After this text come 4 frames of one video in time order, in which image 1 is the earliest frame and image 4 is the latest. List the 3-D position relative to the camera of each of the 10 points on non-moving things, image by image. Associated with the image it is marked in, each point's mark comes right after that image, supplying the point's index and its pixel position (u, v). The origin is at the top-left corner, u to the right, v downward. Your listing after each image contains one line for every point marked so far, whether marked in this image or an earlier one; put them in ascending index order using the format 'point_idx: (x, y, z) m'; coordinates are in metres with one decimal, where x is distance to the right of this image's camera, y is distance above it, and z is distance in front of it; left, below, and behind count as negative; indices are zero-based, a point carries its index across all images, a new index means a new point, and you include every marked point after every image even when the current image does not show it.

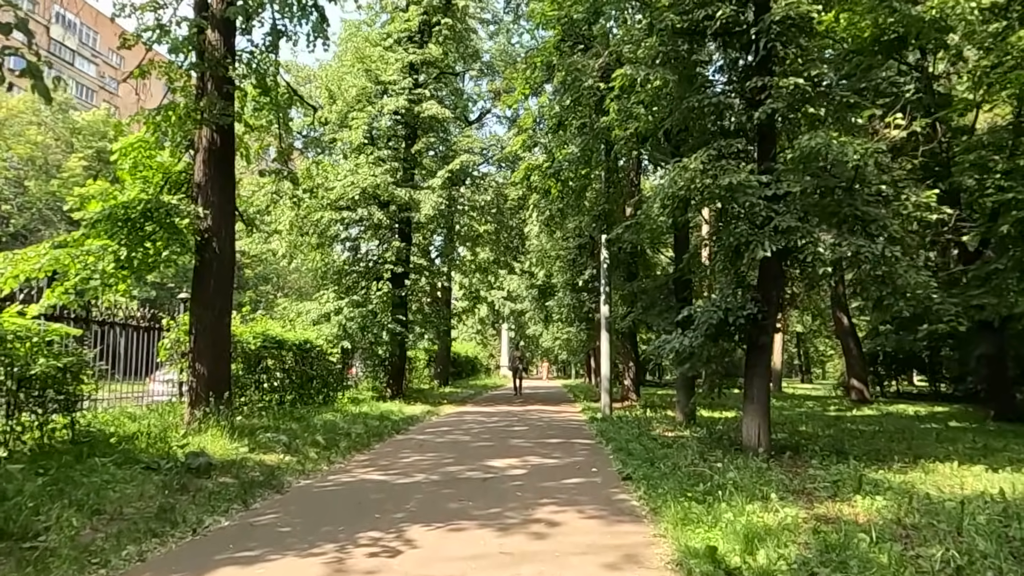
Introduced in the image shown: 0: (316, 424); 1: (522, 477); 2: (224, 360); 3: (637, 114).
0: (-3.1, -2.1, +12.3) m
1: (+0.1, -1.9, +8.0) m
2: (-4.1, -1.0, +11.3) m
3: (+2.0, +2.7, +12.3) m
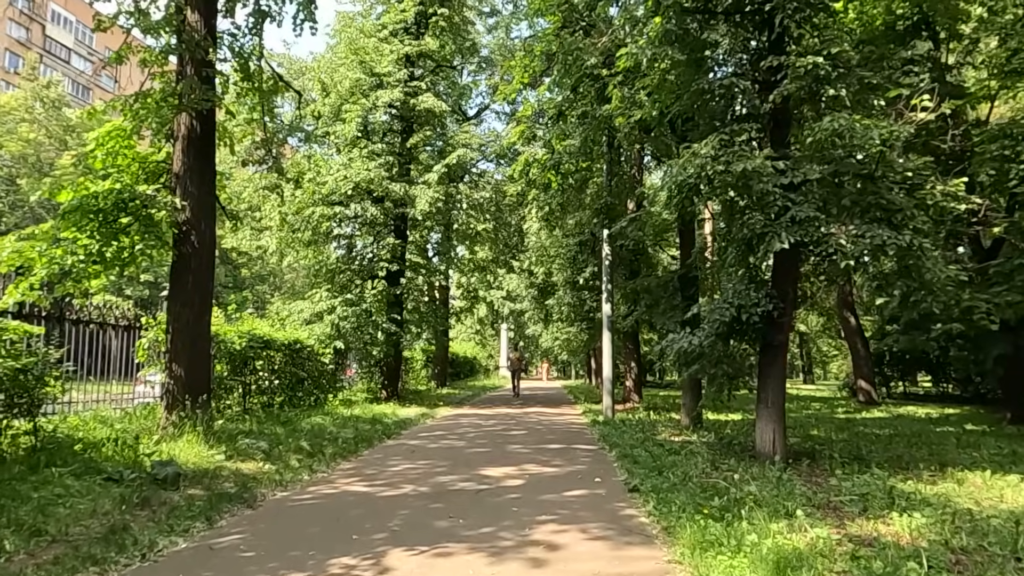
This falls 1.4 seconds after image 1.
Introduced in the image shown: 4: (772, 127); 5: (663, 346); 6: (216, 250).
0: (-3.1, -2.1, +11.7) m
1: (+0.1, -1.9, +7.4) m
2: (-4.2, -1.0, +10.6) m
3: (+1.9, +2.8, +11.6) m
4: (+3.2, +2.0, +9.7) m
5: (+2.0, -0.8, +10.4) m
6: (-4.1, +0.5, +10.9) m
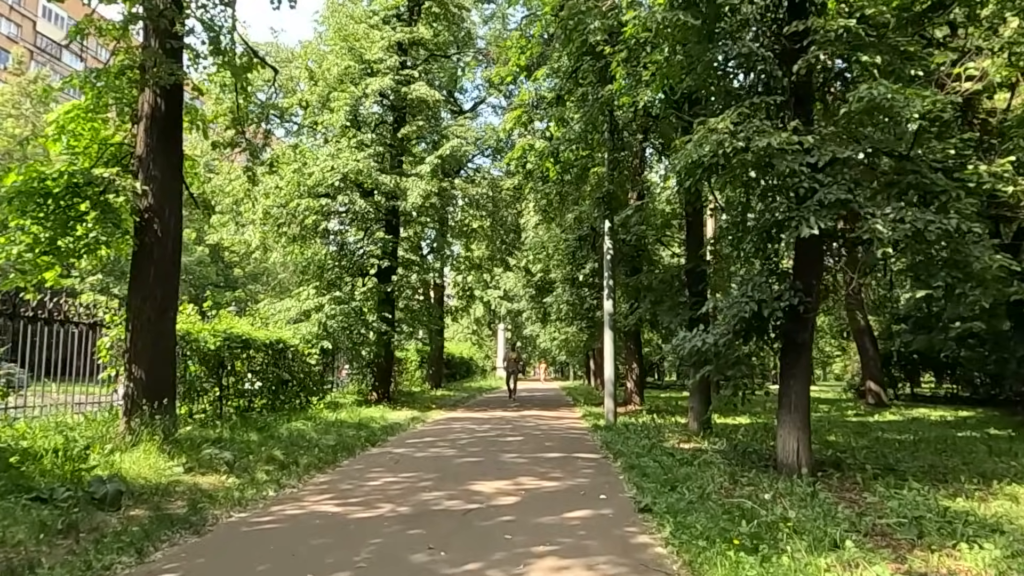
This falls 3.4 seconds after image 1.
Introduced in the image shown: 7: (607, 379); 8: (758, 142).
0: (-3.2, -2.0, +10.7) m
1: (0.0, -1.8, +6.4) m
2: (-4.2, -0.9, +9.6) m
3: (+1.9, +2.9, +10.6) m
4: (+3.2, +2.1, +8.8) m
5: (+1.9, -0.7, +9.4) m
6: (-4.2, +0.6, +9.9) m
7: (+1.9, -1.8, +15.5) m
8: (+2.4, +1.4, +7.6) m
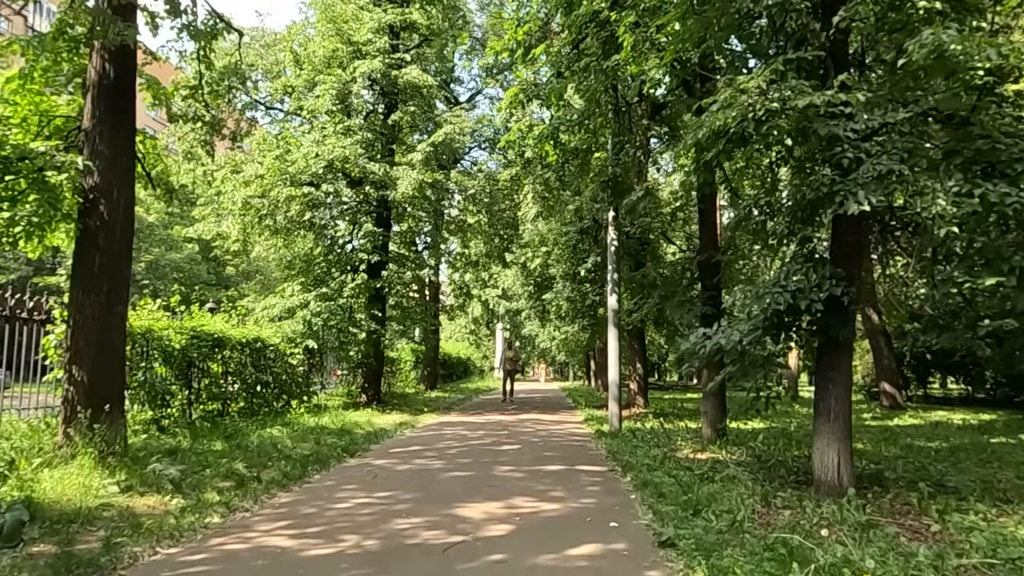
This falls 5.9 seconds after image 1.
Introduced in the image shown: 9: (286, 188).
0: (-3.2, -1.9, +9.5) m
1: (0.0, -1.7, +5.3) m
2: (-4.3, -0.8, +8.5) m
3: (+1.8, +3.0, +9.5) m
4: (+3.1, +2.2, +7.6) m
5: (+1.9, -0.6, +8.3) m
6: (-4.2, +0.7, +8.8) m
7: (+1.8, -1.7, +14.3) m
8: (+2.3, +1.5, +6.4) m
9: (-5.2, +2.3, +18.3) m
